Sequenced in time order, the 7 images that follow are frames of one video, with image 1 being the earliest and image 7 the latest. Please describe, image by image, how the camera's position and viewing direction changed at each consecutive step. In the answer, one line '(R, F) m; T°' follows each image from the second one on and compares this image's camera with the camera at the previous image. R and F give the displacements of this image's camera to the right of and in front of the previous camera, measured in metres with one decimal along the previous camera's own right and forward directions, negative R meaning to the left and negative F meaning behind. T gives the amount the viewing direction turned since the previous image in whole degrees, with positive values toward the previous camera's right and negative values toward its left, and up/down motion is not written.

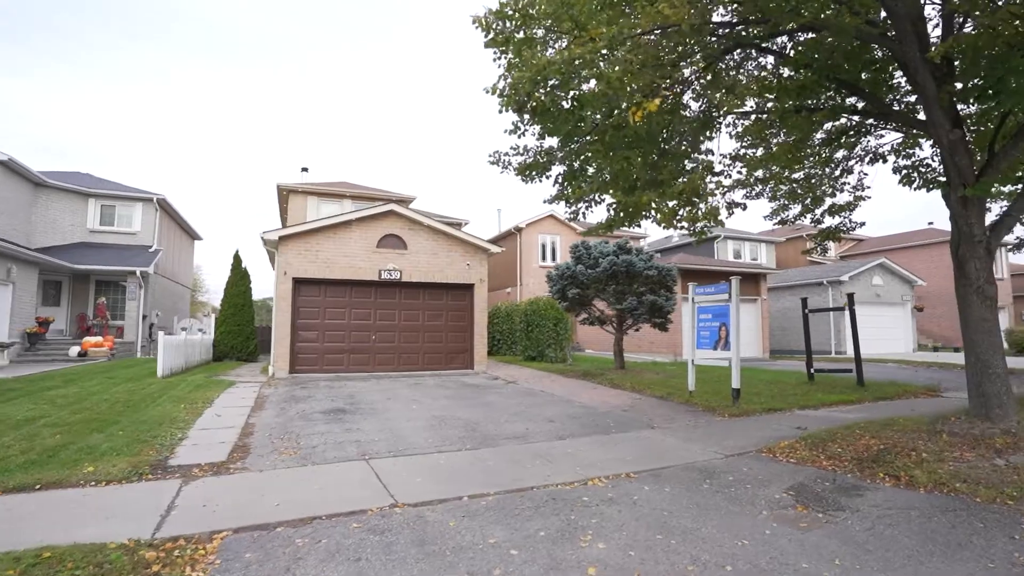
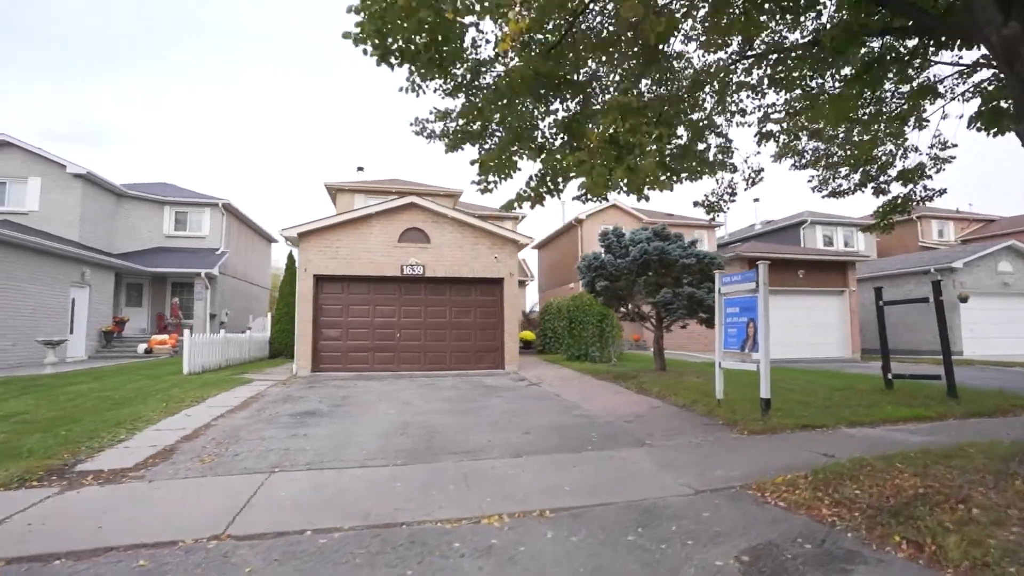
(+1.6, +1.3) m; -10°
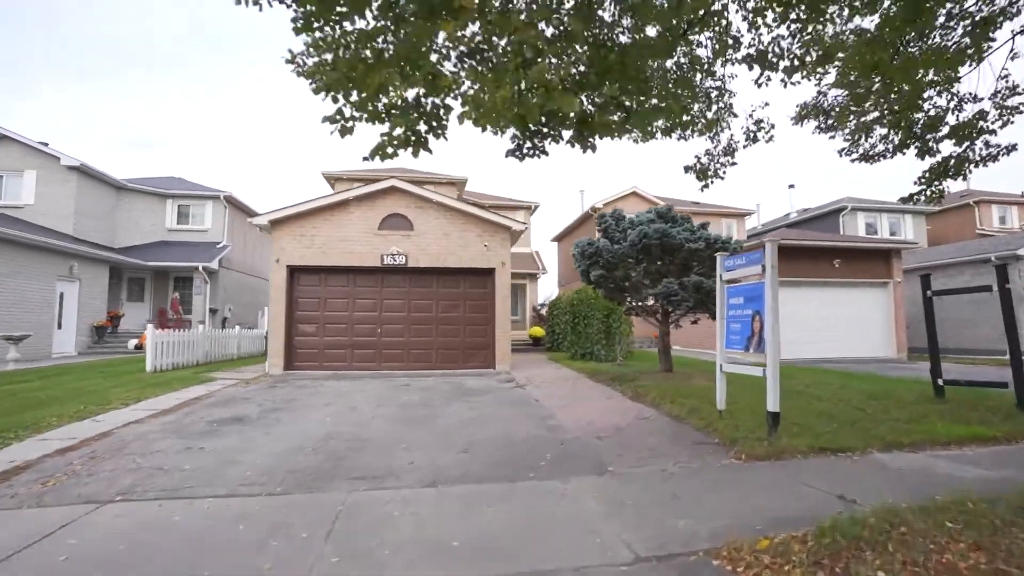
(+1.0, +1.4) m; -4°
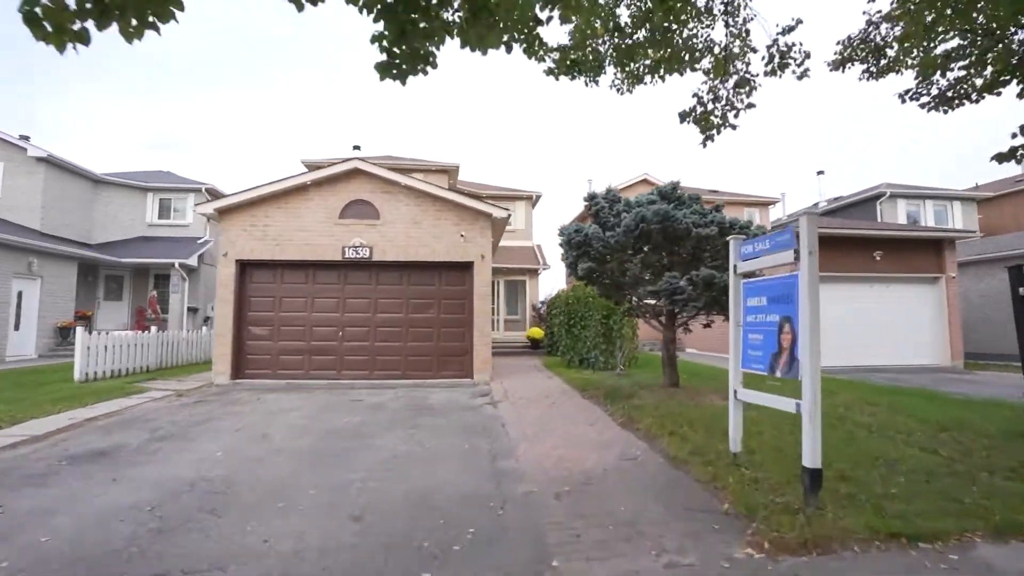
(+0.8, +1.8) m; -2°
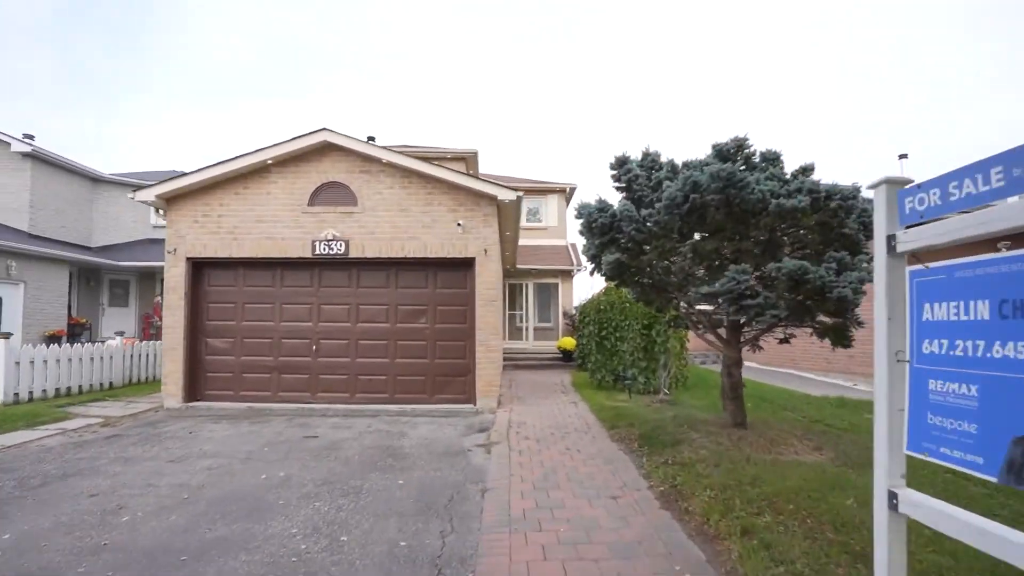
(+0.5, +2.3) m; -5°
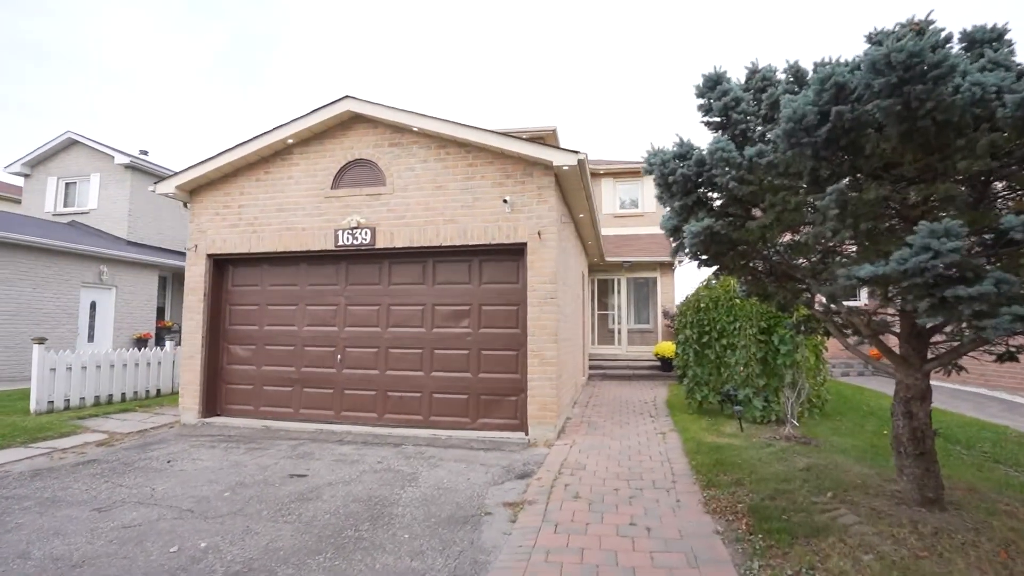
(+0.6, +2.0) m; -11°
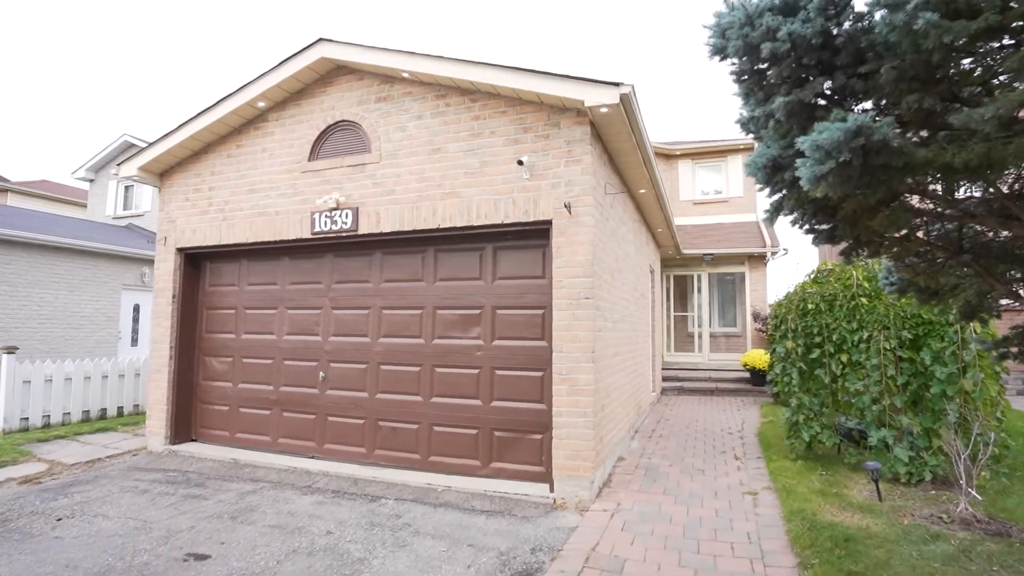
(+0.6, +2.0) m; -8°
